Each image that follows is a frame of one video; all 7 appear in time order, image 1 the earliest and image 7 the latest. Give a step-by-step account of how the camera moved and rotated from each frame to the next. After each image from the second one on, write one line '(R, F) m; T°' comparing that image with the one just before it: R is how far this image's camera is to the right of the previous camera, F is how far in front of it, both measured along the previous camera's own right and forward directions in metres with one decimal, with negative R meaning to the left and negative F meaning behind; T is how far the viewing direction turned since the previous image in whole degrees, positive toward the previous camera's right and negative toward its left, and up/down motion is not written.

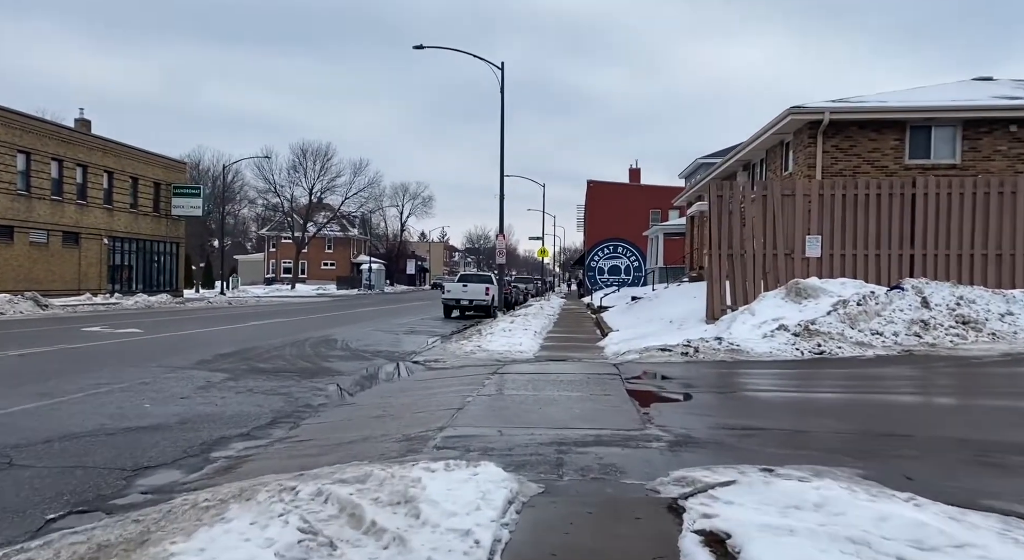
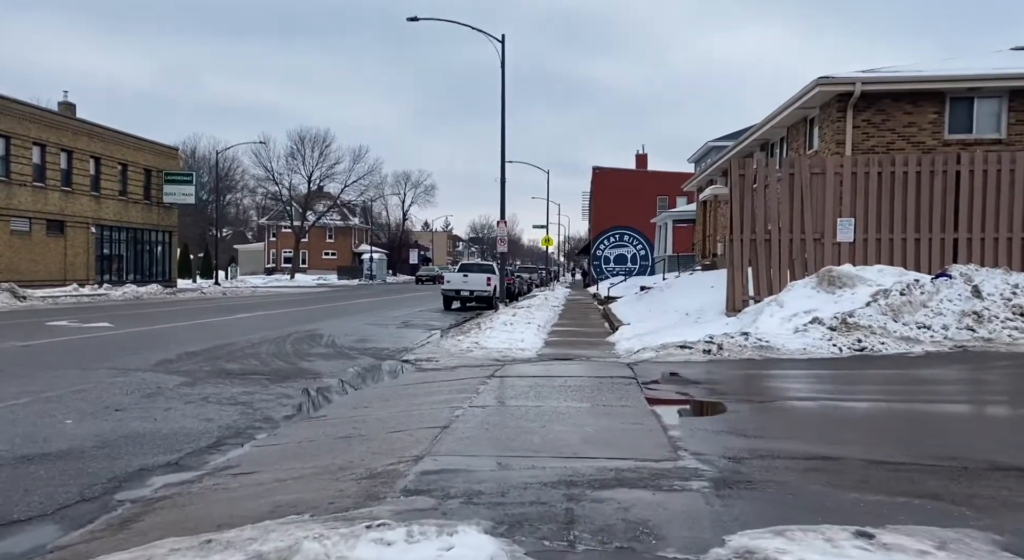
(+0.1, +1.7) m; 0°
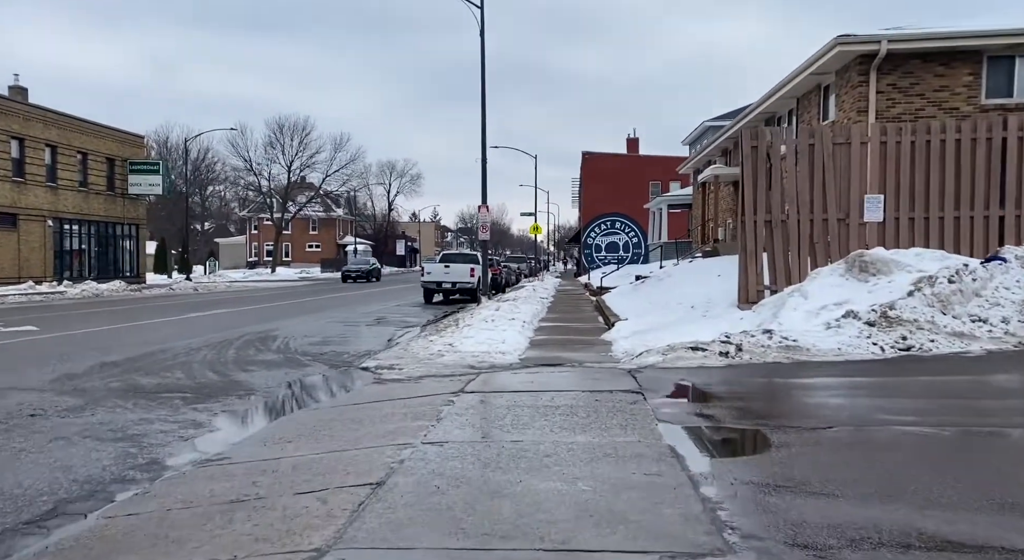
(+0.2, +2.2) m; +1°
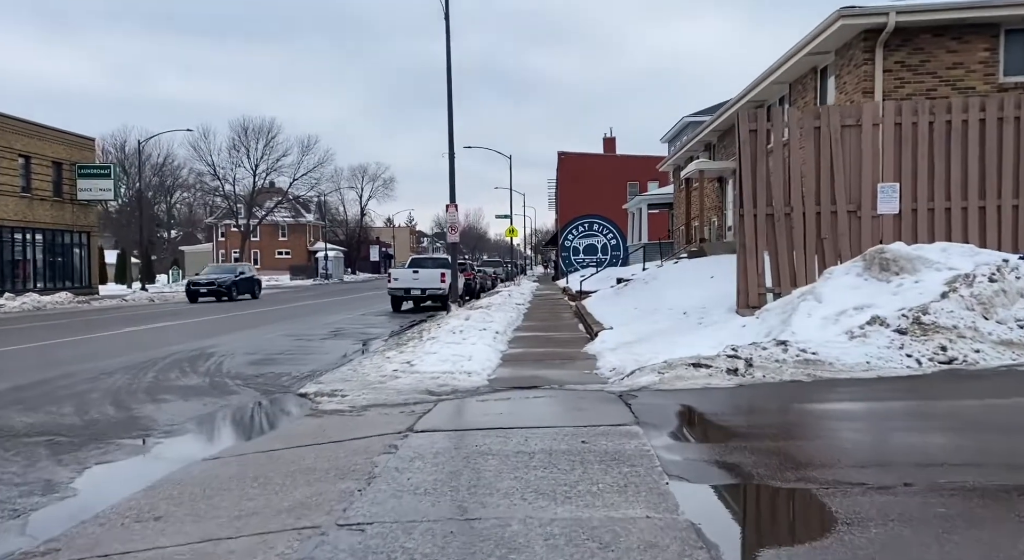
(+0.1, +1.9) m; +1°
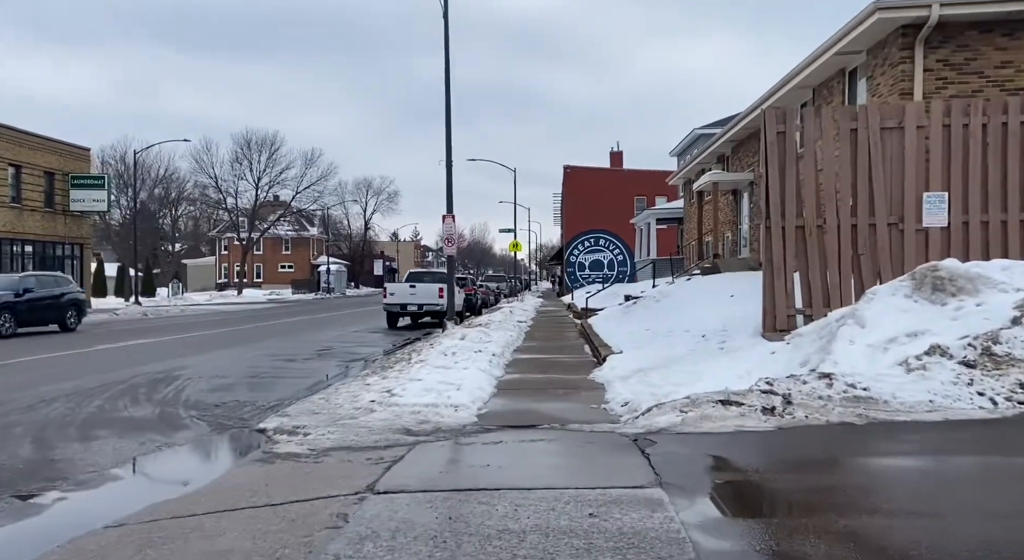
(+0.1, +1.5) m; 0°
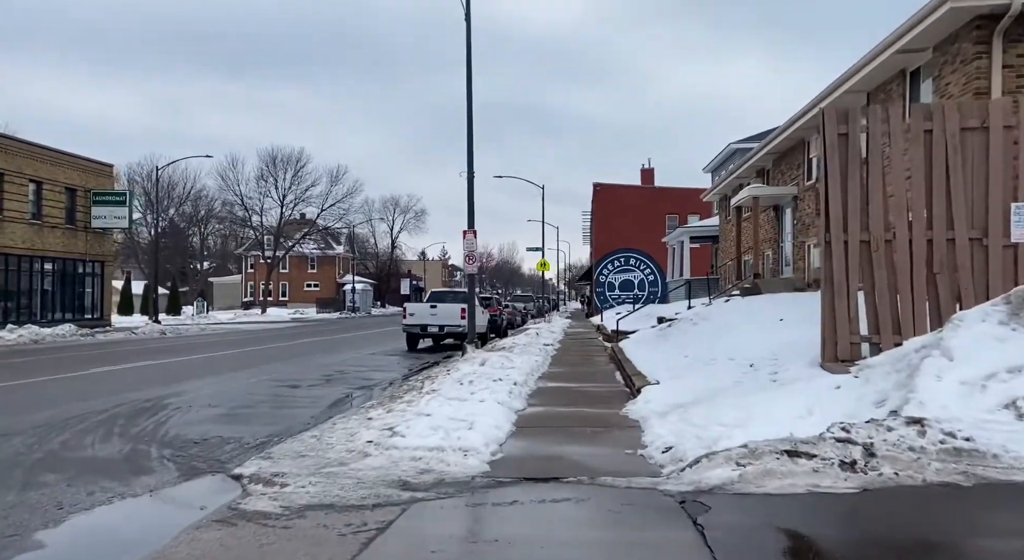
(+0.1, +1.4) m; -2°
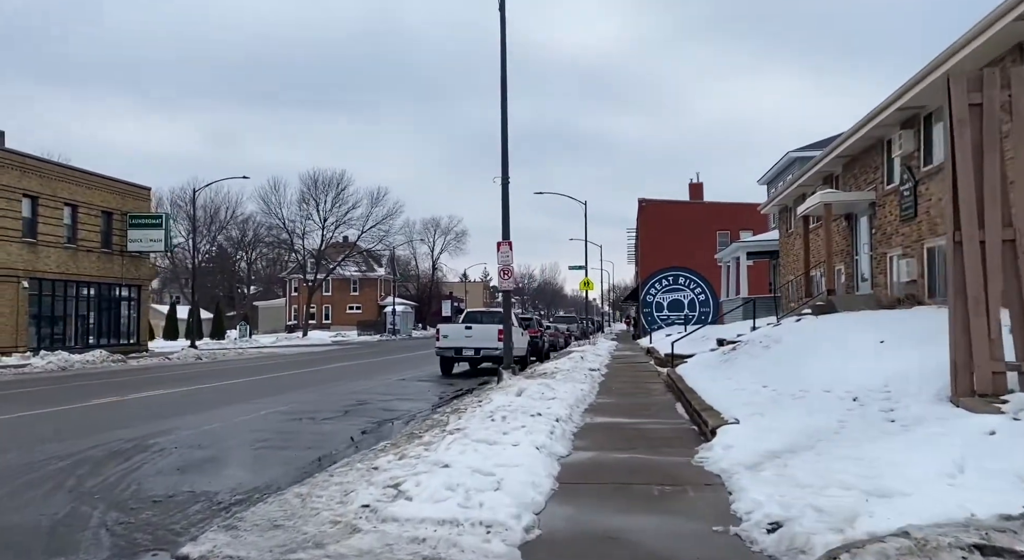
(0.0, +2.1) m; -3°
